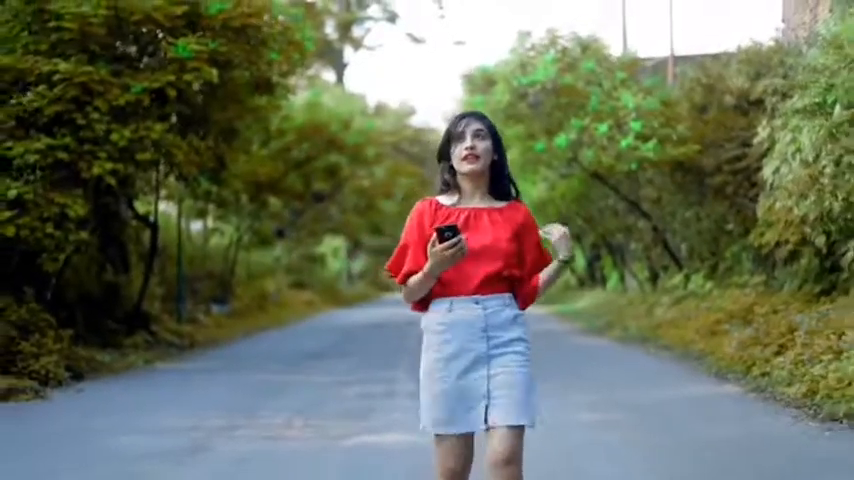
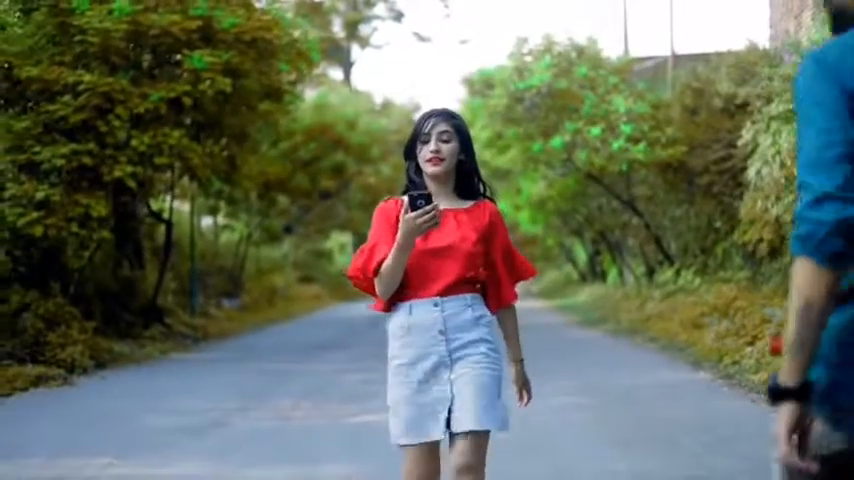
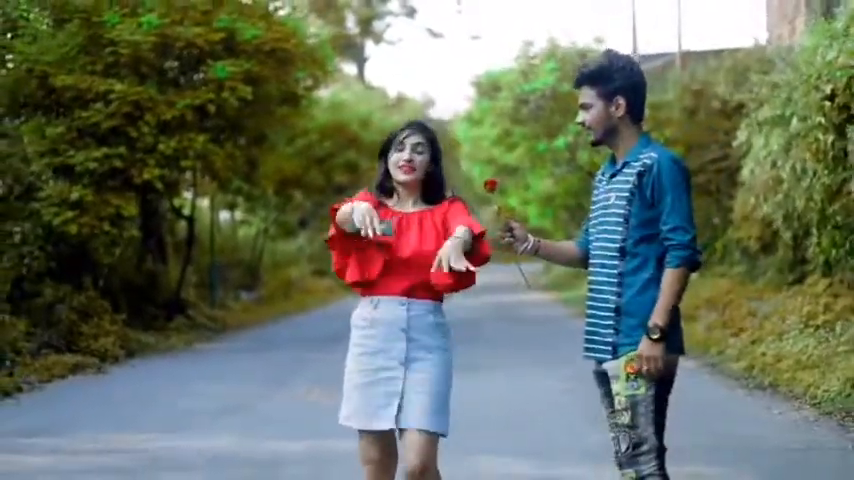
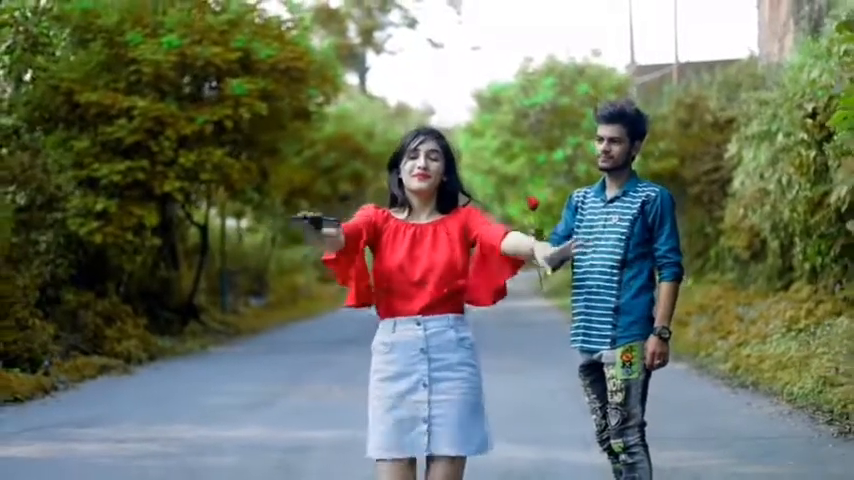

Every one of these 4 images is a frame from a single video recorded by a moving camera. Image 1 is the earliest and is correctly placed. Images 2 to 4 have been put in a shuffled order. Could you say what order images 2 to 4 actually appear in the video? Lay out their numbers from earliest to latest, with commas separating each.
2, 3, 4
